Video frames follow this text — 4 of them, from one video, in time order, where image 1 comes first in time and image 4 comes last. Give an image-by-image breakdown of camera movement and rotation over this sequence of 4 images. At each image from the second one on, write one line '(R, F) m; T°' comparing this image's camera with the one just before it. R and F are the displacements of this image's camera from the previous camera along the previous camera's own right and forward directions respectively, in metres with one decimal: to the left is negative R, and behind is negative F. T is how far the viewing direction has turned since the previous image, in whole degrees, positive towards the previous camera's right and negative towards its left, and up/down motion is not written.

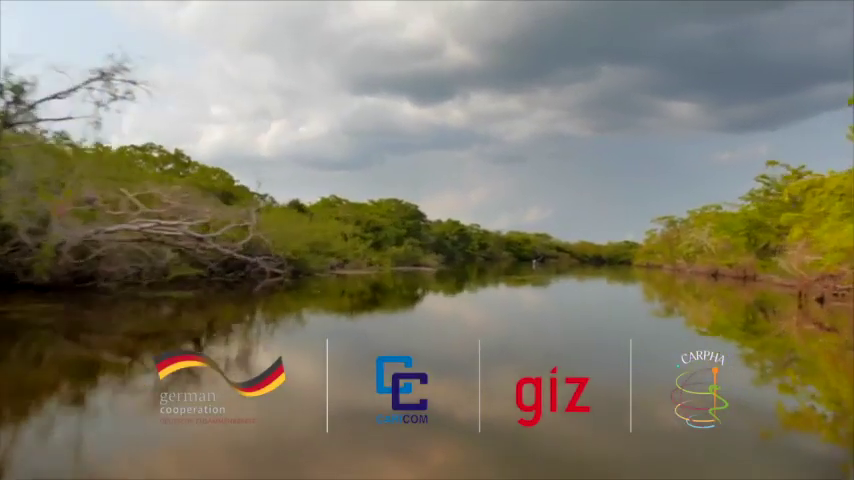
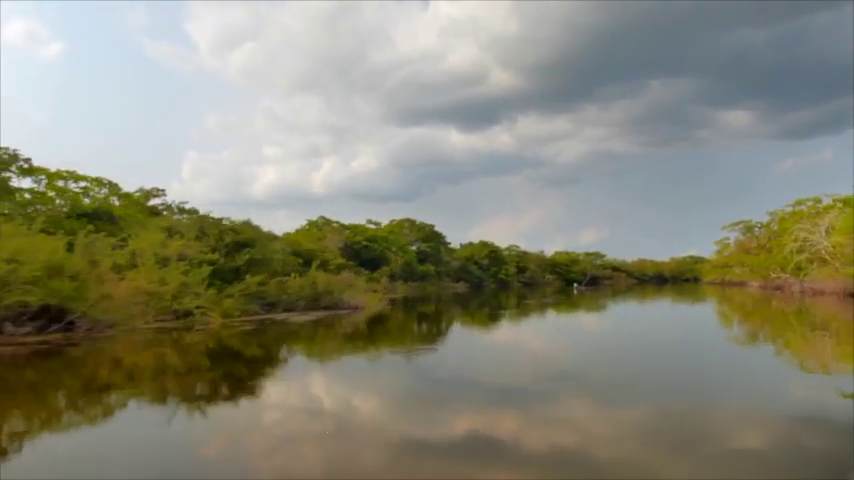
(+0.9, +3.0) m; -5°
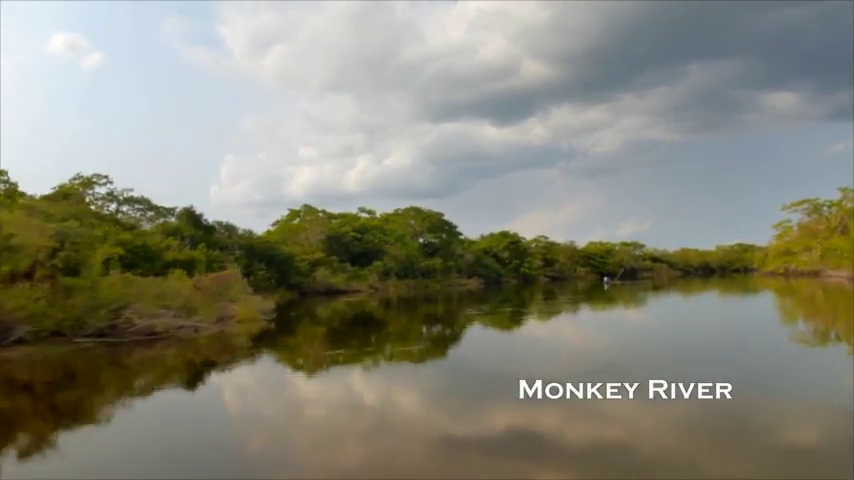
(+0.6, +1.9) m; -3°
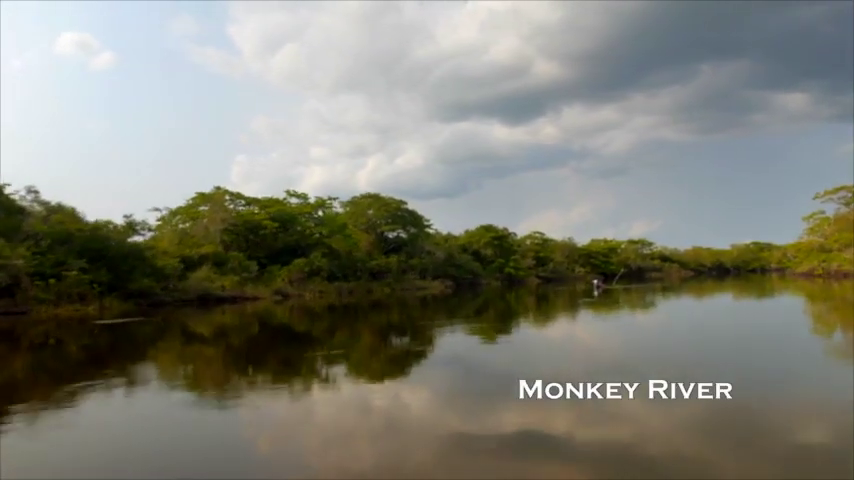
(+0.9, +2.3) m; -1°
